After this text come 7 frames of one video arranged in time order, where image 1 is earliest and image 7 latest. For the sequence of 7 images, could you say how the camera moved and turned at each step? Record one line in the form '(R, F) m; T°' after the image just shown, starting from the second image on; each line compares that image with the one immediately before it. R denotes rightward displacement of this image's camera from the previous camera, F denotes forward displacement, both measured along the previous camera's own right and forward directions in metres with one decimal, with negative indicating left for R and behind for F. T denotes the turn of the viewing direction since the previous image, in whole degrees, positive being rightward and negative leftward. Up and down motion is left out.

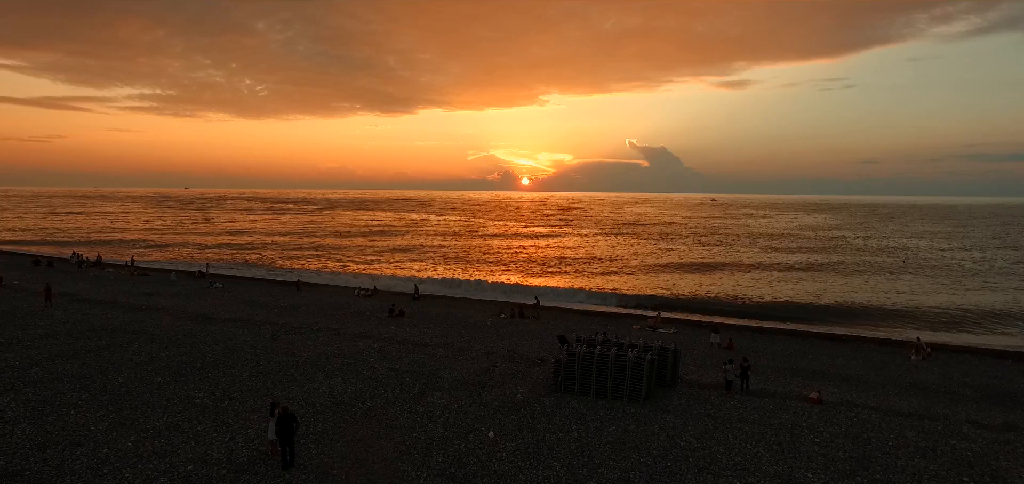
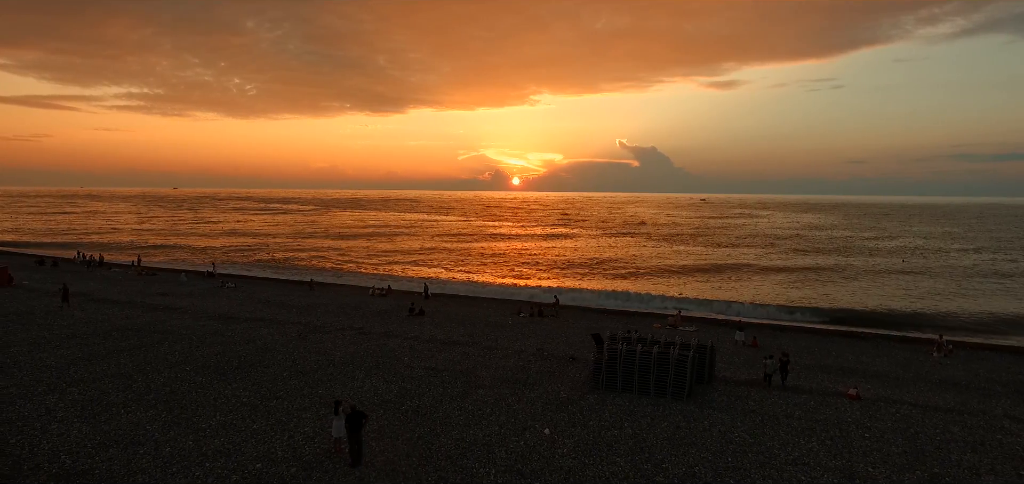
(-1.3, -0.1) m; +1°
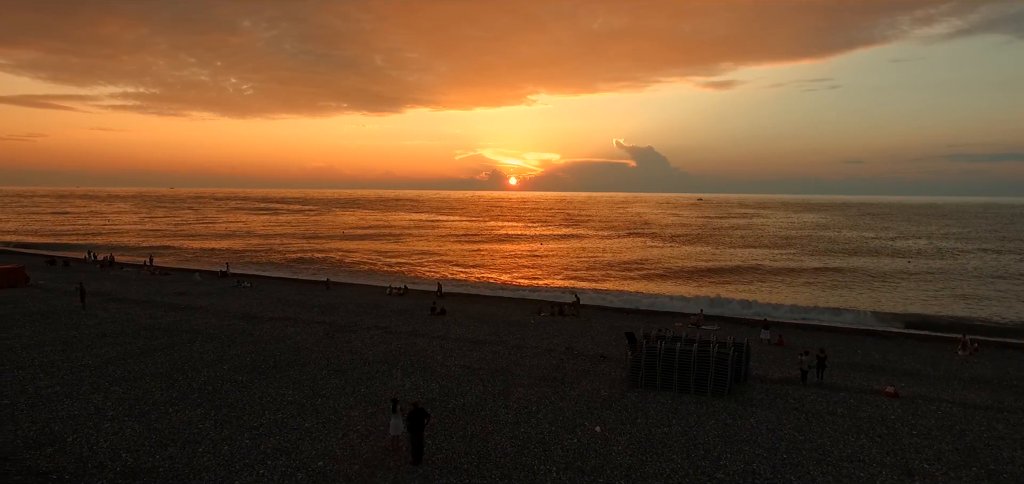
(-1.1, 0.0) m; 0°
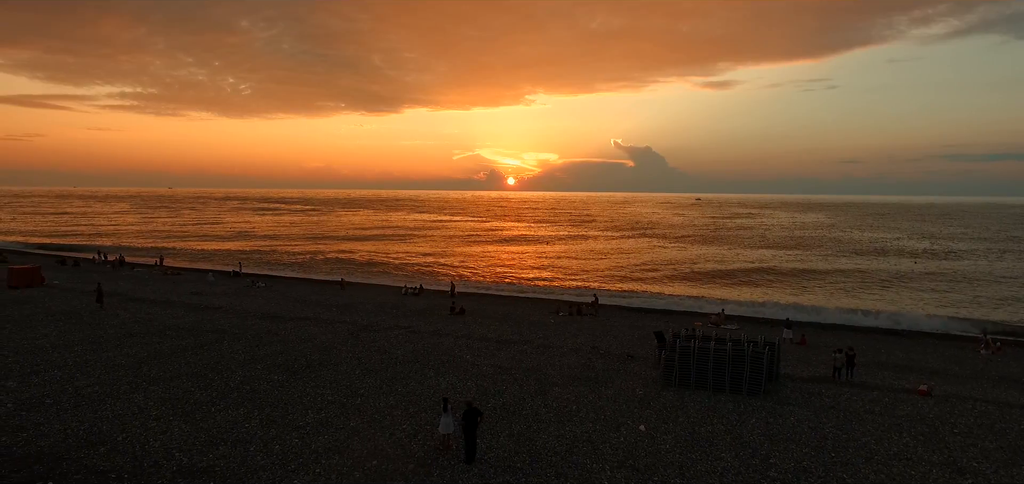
(-1.0, 0.0) m; 0°
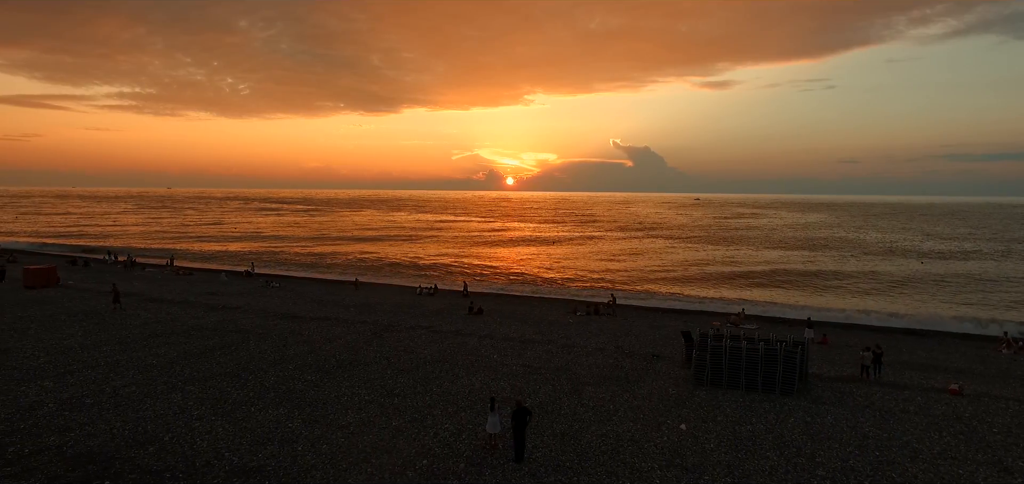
(-0.9, 0.0) m; 0°
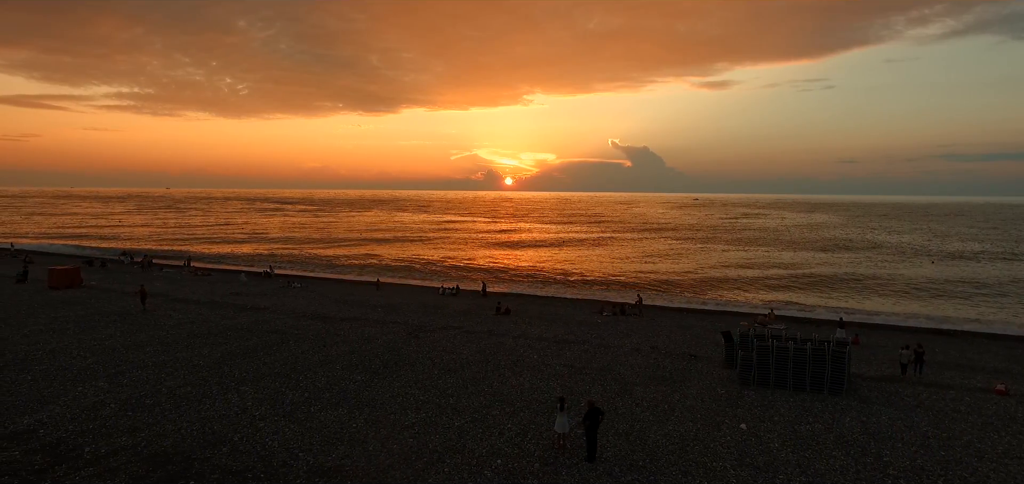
(-1.3, -0.1) m; 0°
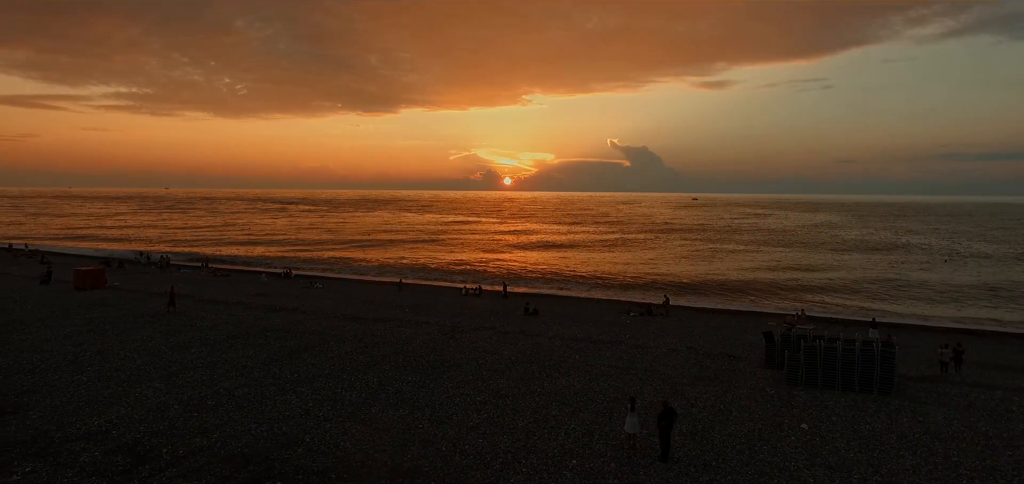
(-1.4, -0.1) m; 0°
